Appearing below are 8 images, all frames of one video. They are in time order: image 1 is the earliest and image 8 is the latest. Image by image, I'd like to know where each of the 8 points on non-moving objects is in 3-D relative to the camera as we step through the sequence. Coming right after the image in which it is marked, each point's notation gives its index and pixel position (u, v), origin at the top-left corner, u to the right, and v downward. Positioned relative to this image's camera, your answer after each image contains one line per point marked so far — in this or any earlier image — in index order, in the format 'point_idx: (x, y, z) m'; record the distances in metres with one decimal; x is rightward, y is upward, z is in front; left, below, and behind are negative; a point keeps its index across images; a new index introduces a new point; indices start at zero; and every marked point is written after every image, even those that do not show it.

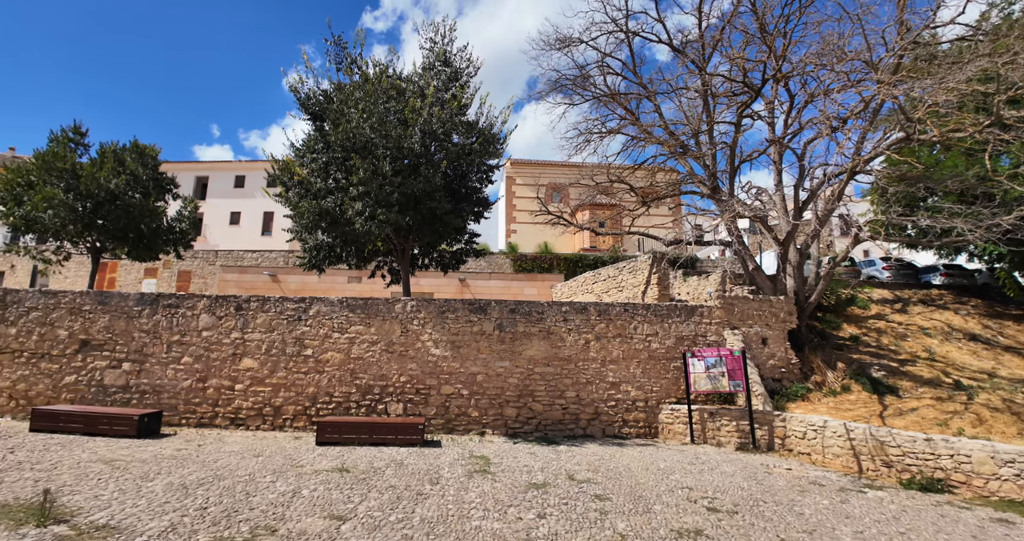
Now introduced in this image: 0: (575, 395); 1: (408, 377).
0: (+1.1, -2.1, +8.1) m
1: (-1.7, -1.8, +7.9) m
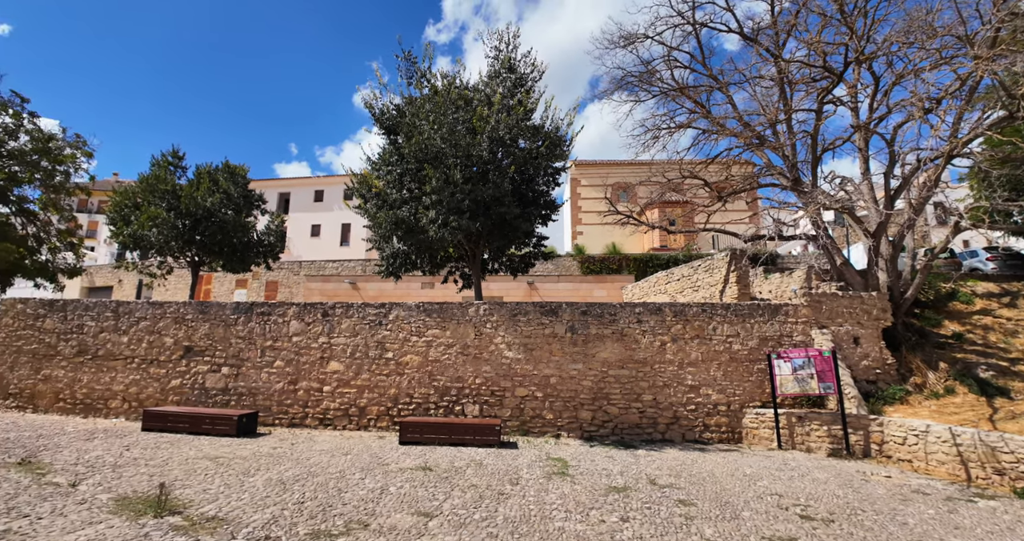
0: (+2.3, -2.1, +7.9) m
1: (-0.5, -1.9, +8.1) m
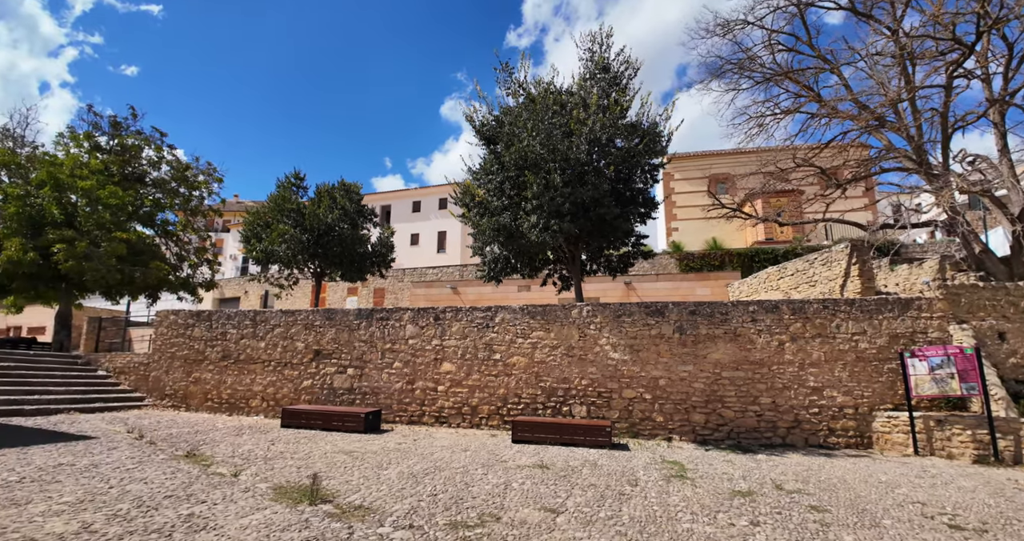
0: (+4.1, -2.1, +7.6) m
1: (+1.3, -1.9, +8.1) m
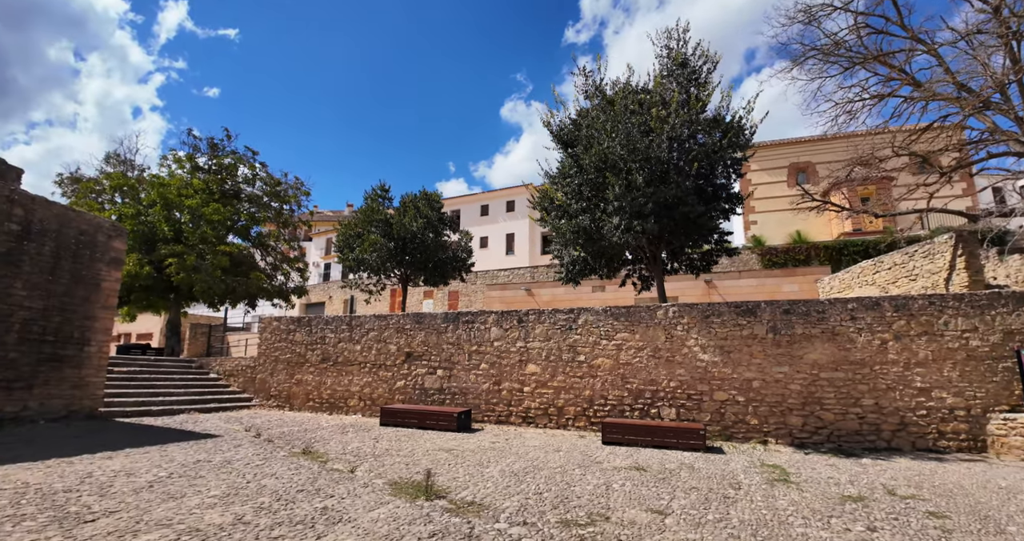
0: (+5.5, -2.0, +7.3) m
1: (+2.8, -1.9, +8.1) m
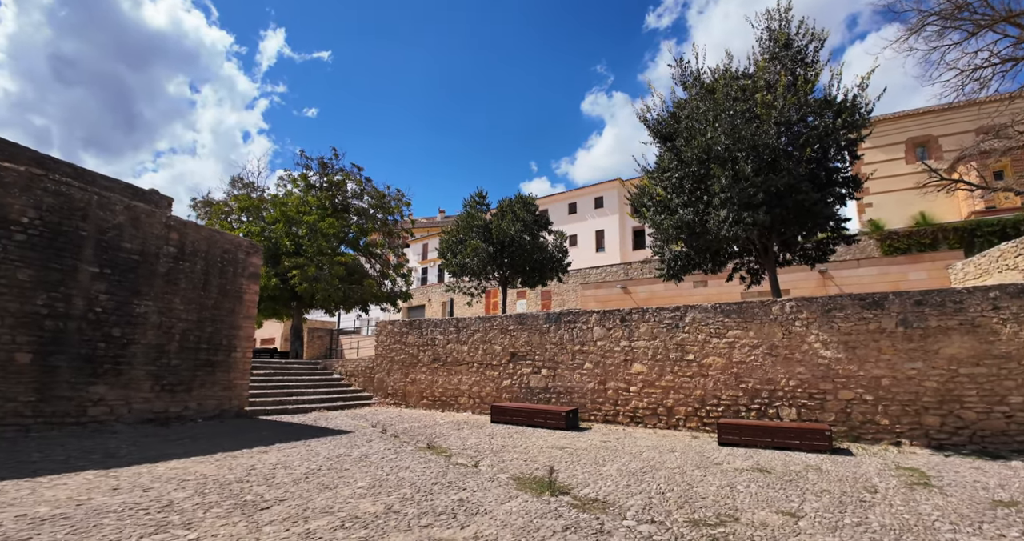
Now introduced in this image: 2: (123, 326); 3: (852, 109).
0: (+7.2, -1.8, +6.7) m
1: (+4.6, -1.8, +7.8) m
2: (-7.4, -1.1, +9.3) m
3: (+7.9, +3.8, +11.2) m
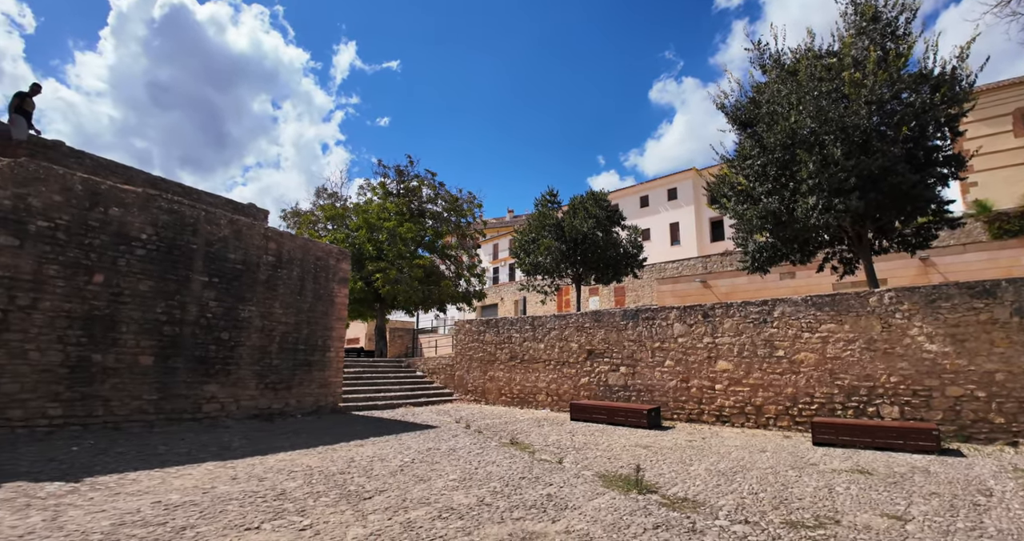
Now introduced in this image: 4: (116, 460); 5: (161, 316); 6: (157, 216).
0: (+8.4, -1.6, +6.0) m
1: (+5.9, -1.6, +7.3) m
2: (-5.9, -1.2, +10.1) m
3: (+9.4, +4.0, +10.3) m
4: (-6.2, -2.9, +7.4) m
5: (-6.6, -0.8, +9.1) m
6: (-6.8, +1.0, +9.2) m
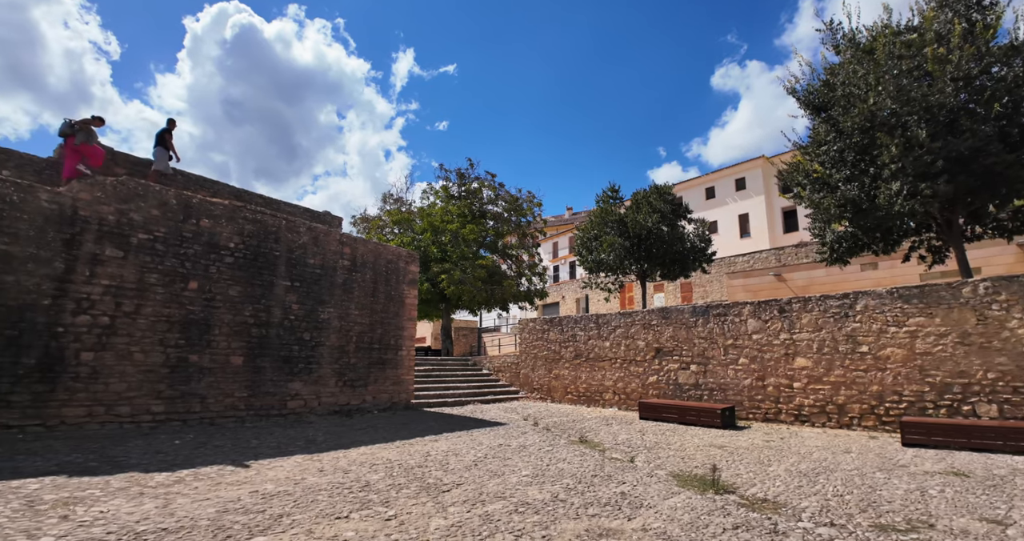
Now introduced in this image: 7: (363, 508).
0: (+9.3, -1.4, +5.2) m
1: (+7.0, -1.5, +6.8) m
2: (-4.5, -1.3, +10.8) m
3: (+10.6, +4.3, +9.4) m
4: (-5.0, -3.1, +8.1) m
5: (-5.4, -1.0, +9.8) m
6: (-5.5, +0.9, +9.9) m
7: (-2.0, -3.2, +6.5) m
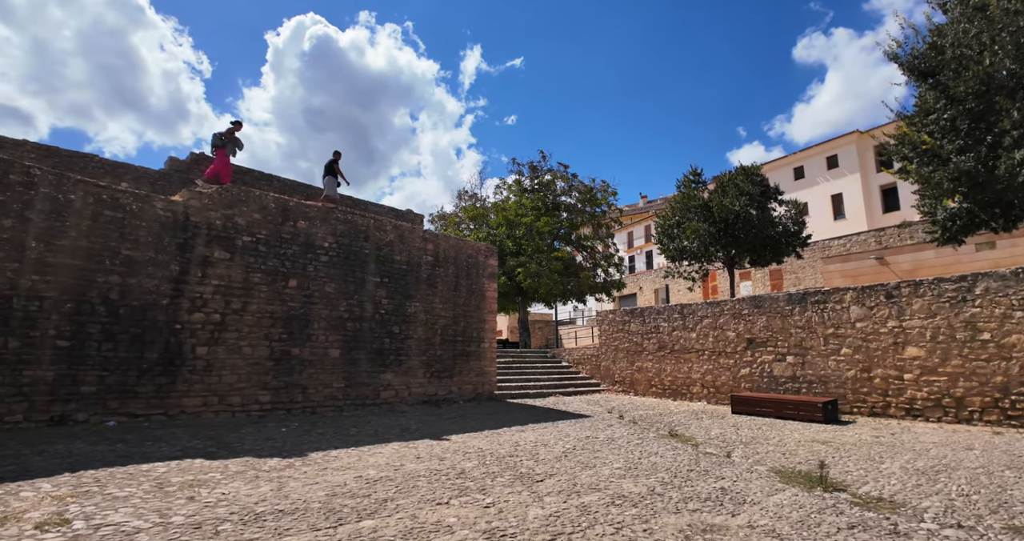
0: (+10.3, -1.1, +4.1) m
1: (+8.2, -1.2, +5.9) m
2: (-2.7, -1.3, +11.3) m
3: (+12.0, +4.8, +8.0) m
4: (-3.4, -3.1, +8.7) m
5: (-3.6, -1.0, +10.4) m
6: (-3.8, +0.9, +10.5) m
7: (-0.6, -3.2, +6.7) m
